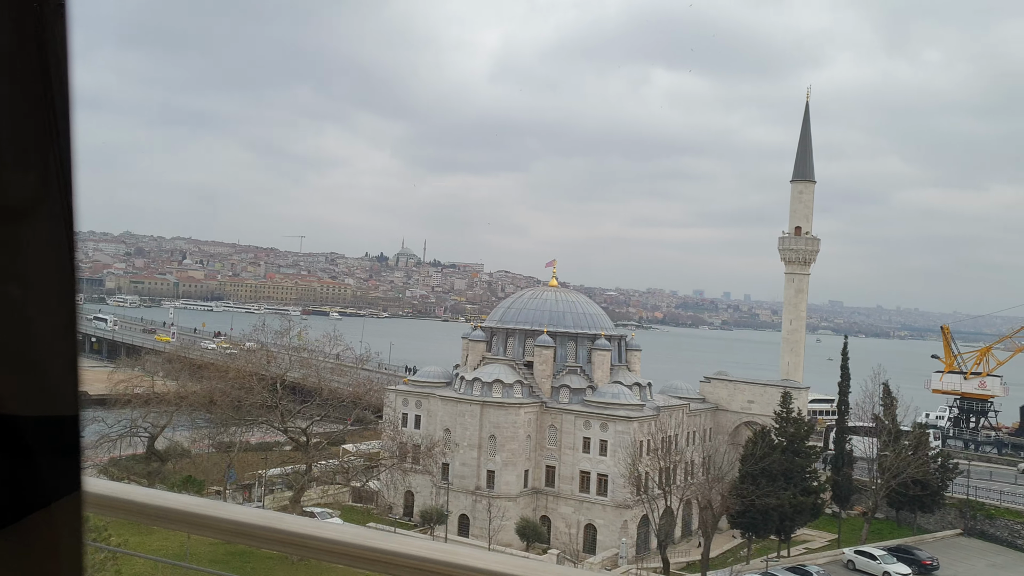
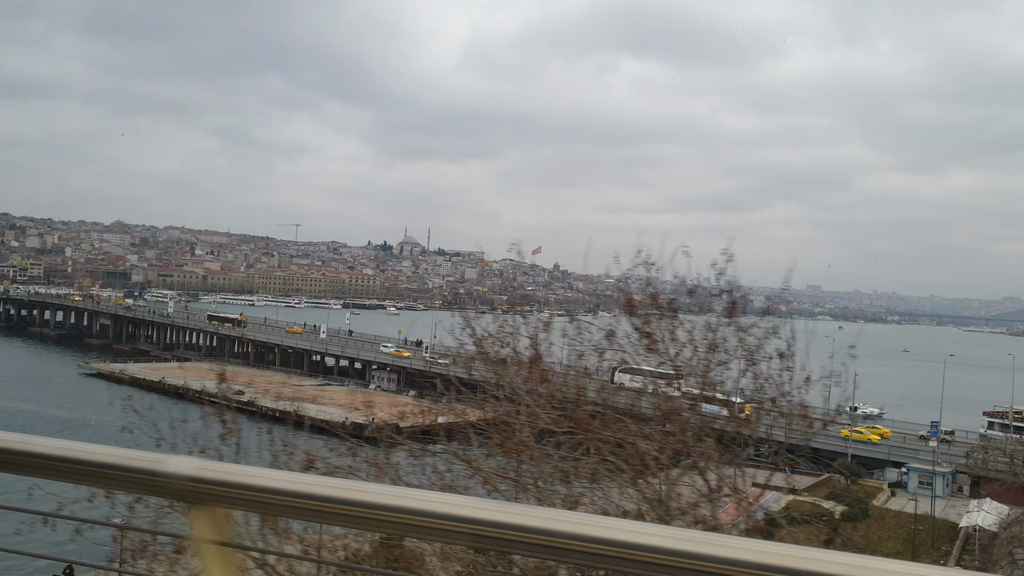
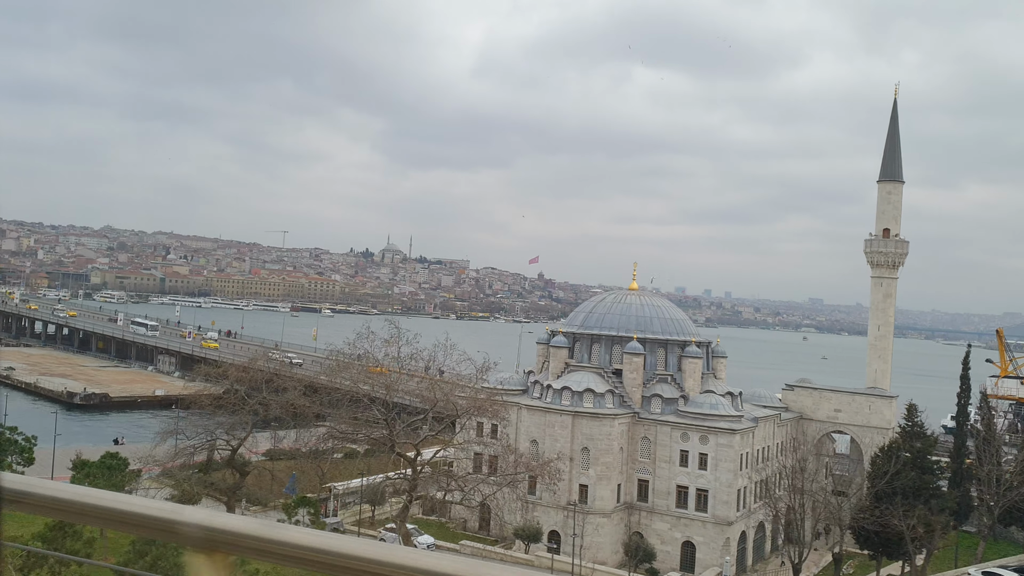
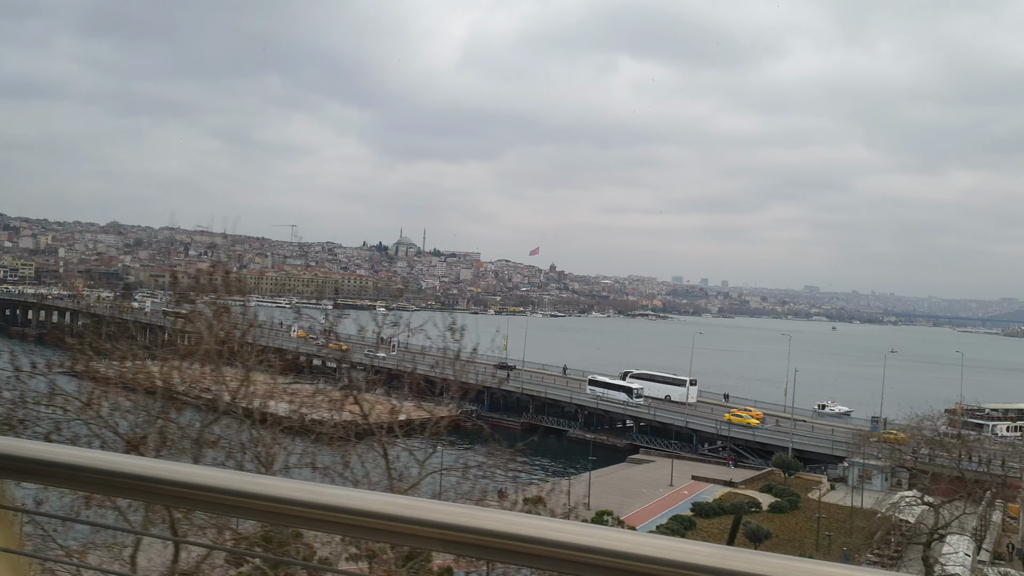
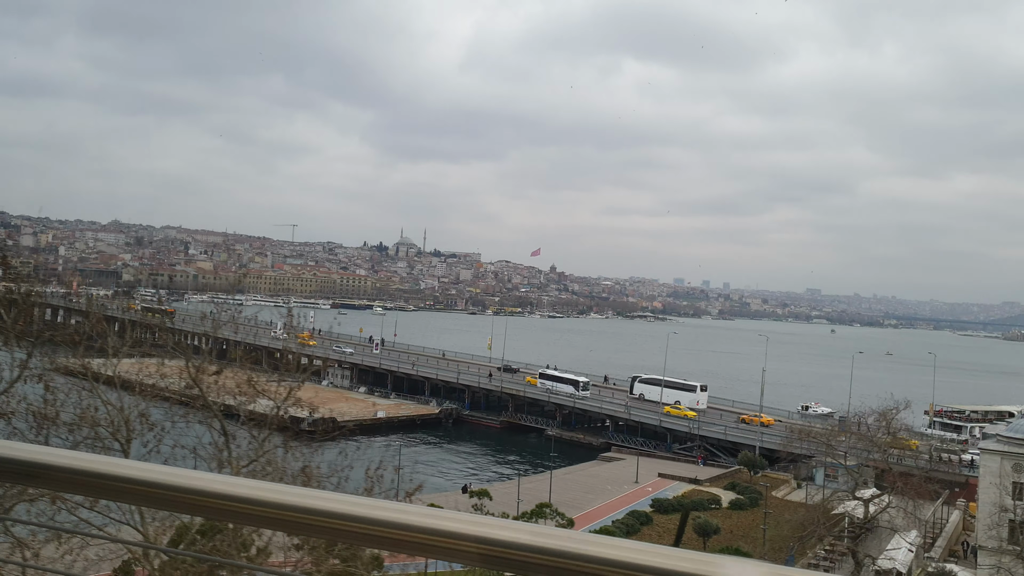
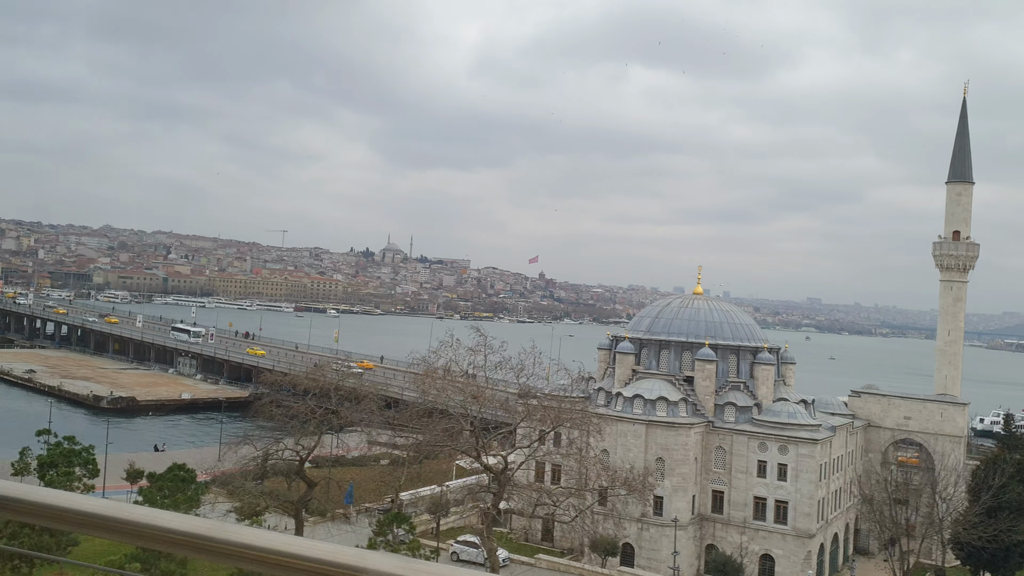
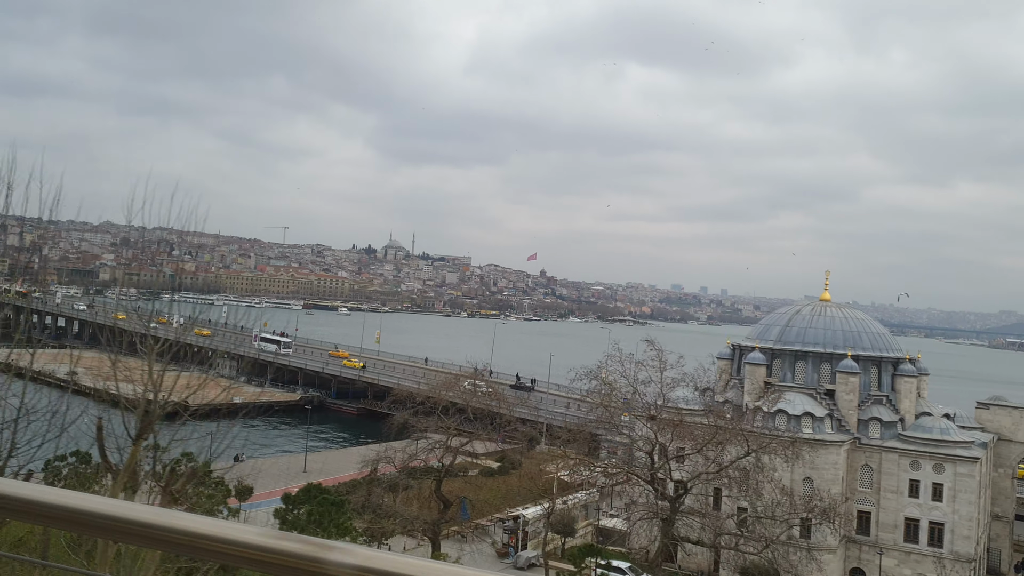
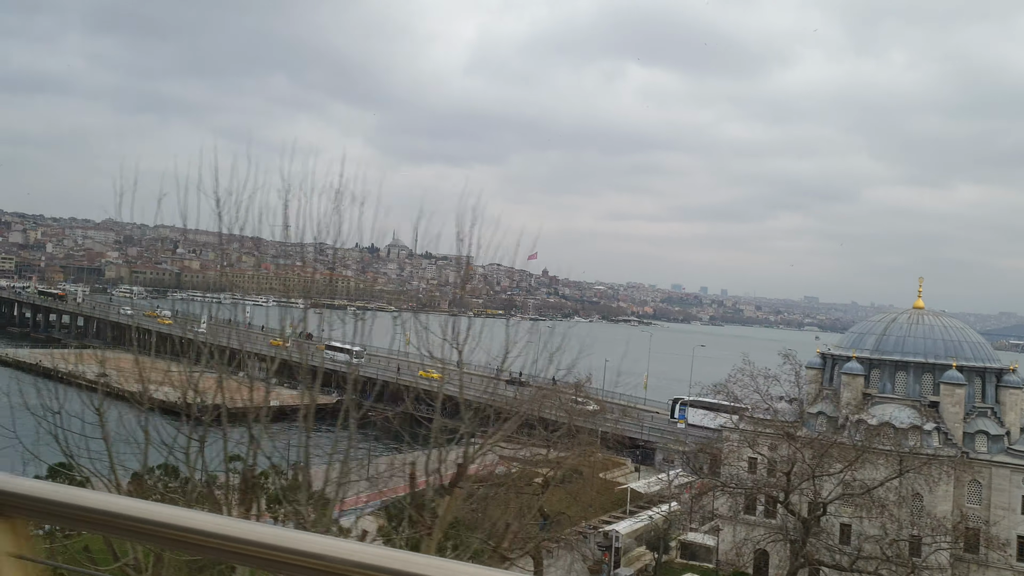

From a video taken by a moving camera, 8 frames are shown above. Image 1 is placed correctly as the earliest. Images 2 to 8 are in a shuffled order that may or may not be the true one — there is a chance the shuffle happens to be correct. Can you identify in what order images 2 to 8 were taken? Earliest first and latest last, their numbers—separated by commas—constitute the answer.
3, 6, 7, 8, 5, 4, 2
